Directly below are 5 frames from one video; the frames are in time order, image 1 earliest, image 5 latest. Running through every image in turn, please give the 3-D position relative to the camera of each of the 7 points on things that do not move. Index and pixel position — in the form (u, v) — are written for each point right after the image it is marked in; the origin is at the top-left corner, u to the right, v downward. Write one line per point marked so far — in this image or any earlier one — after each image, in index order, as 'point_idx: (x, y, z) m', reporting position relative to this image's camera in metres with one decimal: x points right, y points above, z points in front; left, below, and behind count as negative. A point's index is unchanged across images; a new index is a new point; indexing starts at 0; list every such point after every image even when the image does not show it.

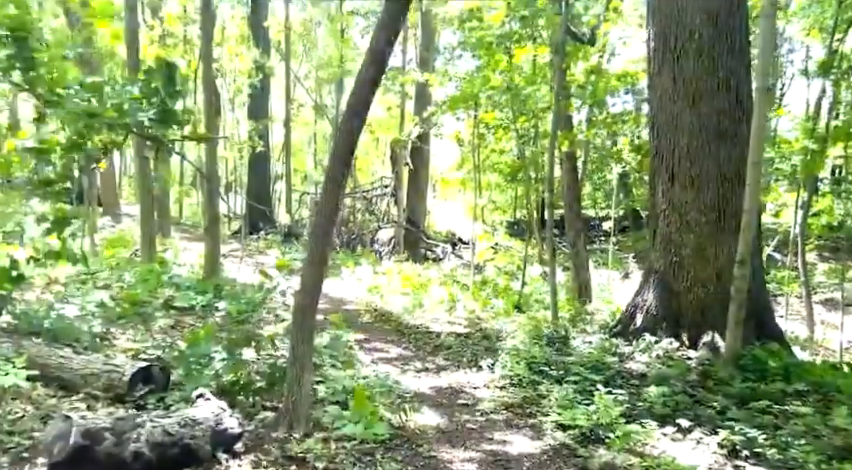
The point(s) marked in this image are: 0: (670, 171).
0: (+2.4, +0.6, +7.5) m
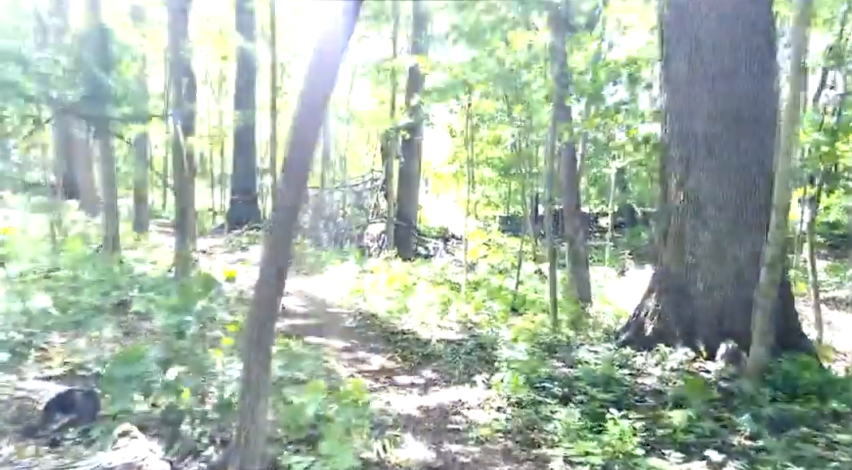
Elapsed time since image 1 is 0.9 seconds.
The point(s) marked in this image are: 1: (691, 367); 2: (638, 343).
0: (+2.3, +0.6, +6.7) m
1: (+2.1, -1.0, +6.0) m
2: (+1.9, -1.0, +6.8) m
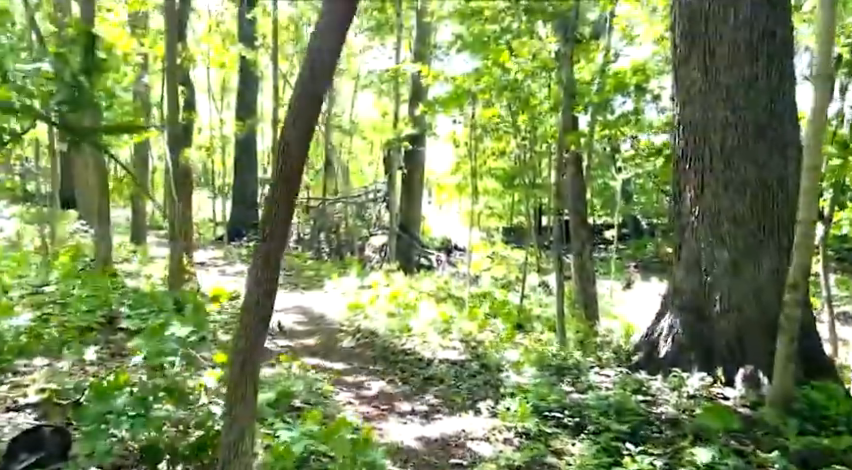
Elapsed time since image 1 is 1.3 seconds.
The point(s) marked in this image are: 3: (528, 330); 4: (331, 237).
0: (+2.3, +0.5, +6.4) m
1: (+2.1, -1.2, +5.6) m
2: (+1.9, -1.1, +6.5) m
3: (+1.2, -1.1, +8.9) m
4: (-2.2, -0.1, +17.8) m
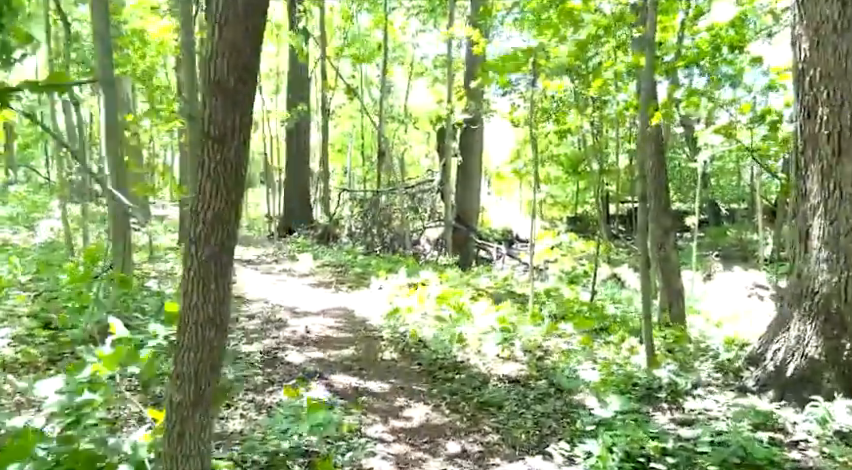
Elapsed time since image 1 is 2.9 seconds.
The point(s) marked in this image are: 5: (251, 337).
0: (+2.6, +0.6, +4.9) m
1: (+2.4, -1.1, +4.1) m
2: (+2.3, -1.0, +5.0) m
3: (+1.7, -1.0, +7.5) m
4: (-0.9, +0.1, +16.6) m
5: (-1.7, -1.0, +7.7) m
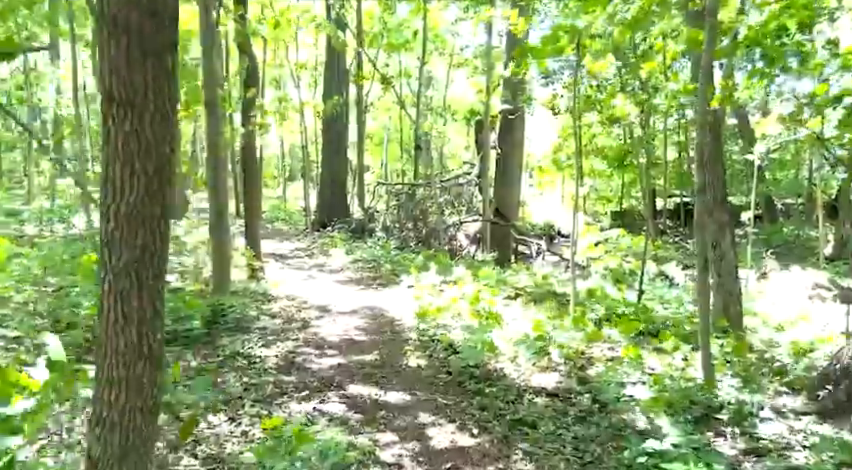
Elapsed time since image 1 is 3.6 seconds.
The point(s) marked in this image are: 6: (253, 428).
0: (+2.8, +0.6, +4.1) m
1: (+2.5, -1.1, +3.4) m
2: (+2.4, -1.0, +4.3) m
3: (+2.0, -1.0, +6.8) m
4: (-0.2, +0.2, +16.0) m
5: (-1.5, -1.0, +7.2) m
6: (-1.0, -1.2, +4.6) m
